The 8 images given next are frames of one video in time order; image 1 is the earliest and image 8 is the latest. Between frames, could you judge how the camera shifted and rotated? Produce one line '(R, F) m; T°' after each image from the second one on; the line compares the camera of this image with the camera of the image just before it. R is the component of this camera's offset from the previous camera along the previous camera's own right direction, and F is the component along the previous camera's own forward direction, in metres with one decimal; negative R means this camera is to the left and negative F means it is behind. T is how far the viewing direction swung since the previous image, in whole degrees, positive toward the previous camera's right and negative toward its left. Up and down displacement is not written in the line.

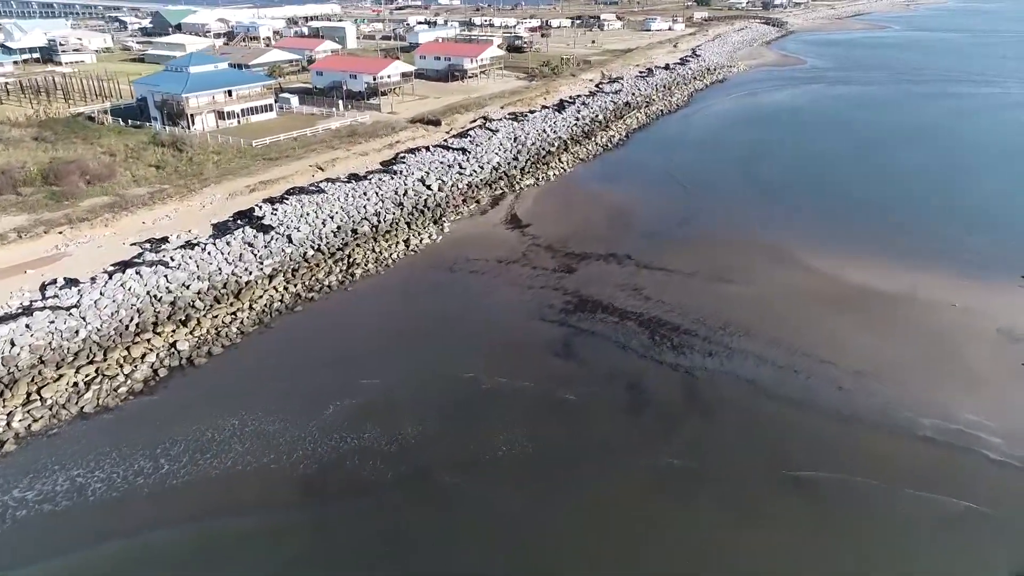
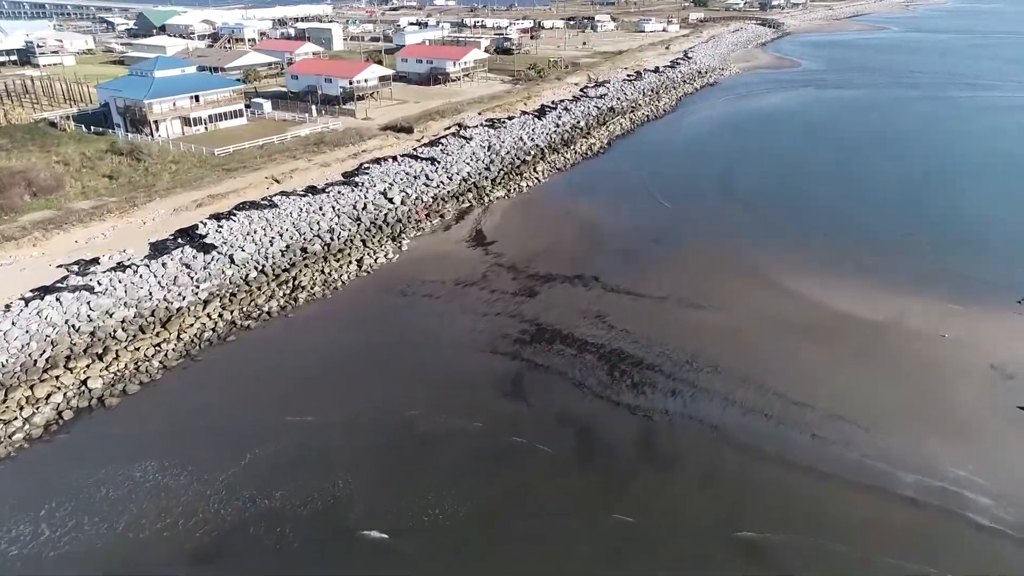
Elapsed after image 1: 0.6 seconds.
(+1.1, +1.5) m; 0°
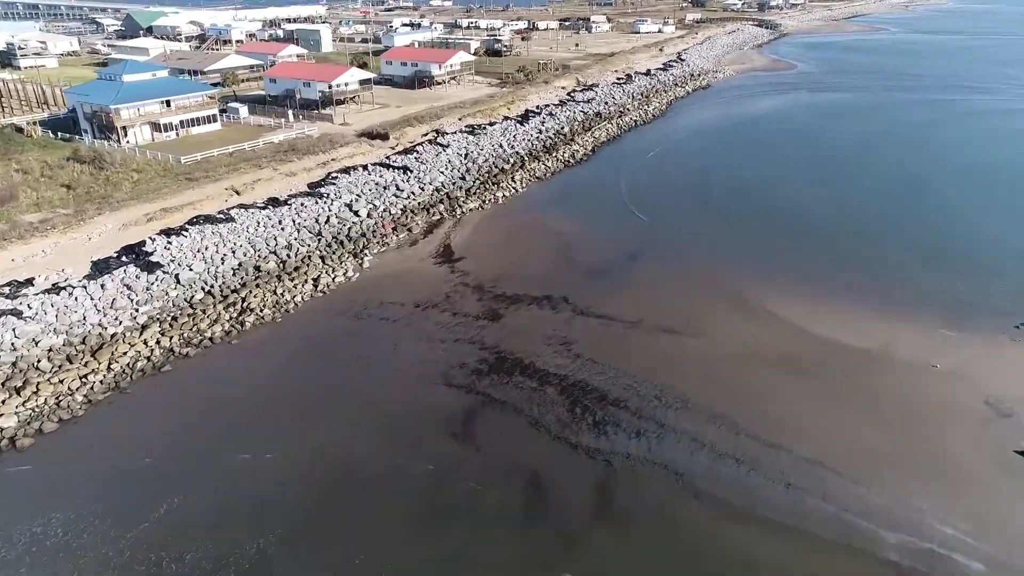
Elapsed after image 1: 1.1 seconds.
(+0.9, +1.3) m; 0°
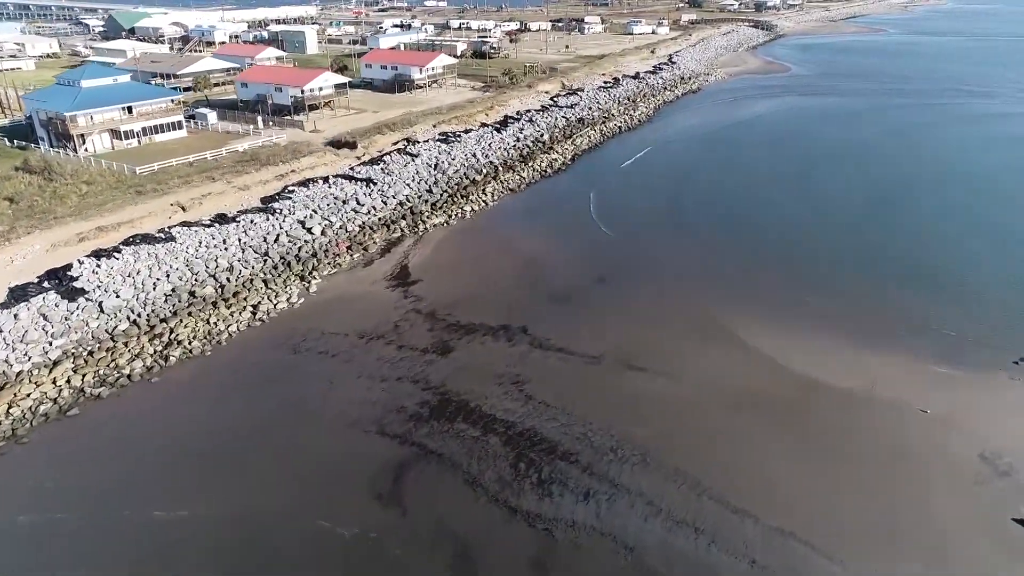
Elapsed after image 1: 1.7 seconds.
(+1.0, +1.6) m; 0°
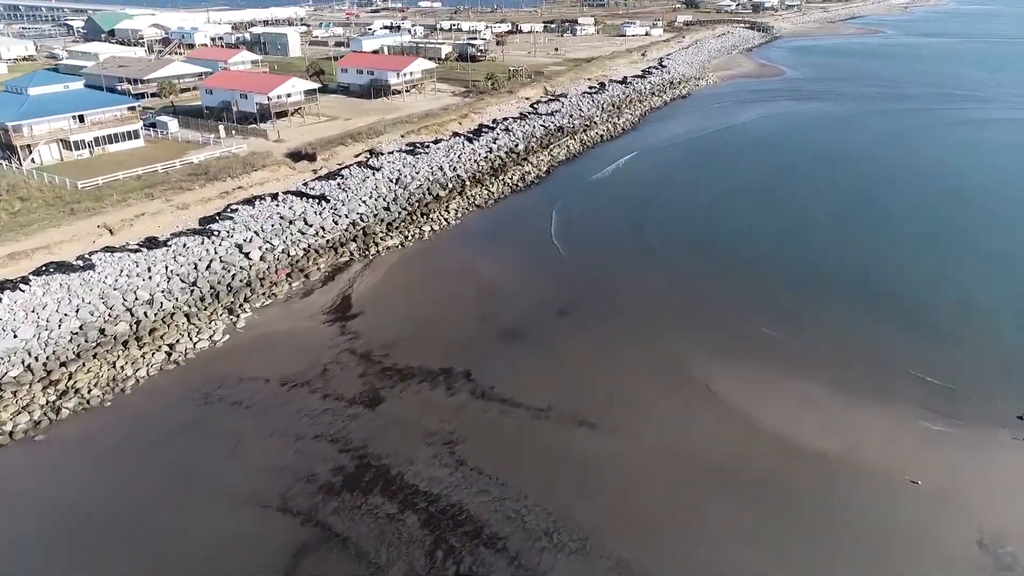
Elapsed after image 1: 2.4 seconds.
(+1.2, +1.9) m; 0°
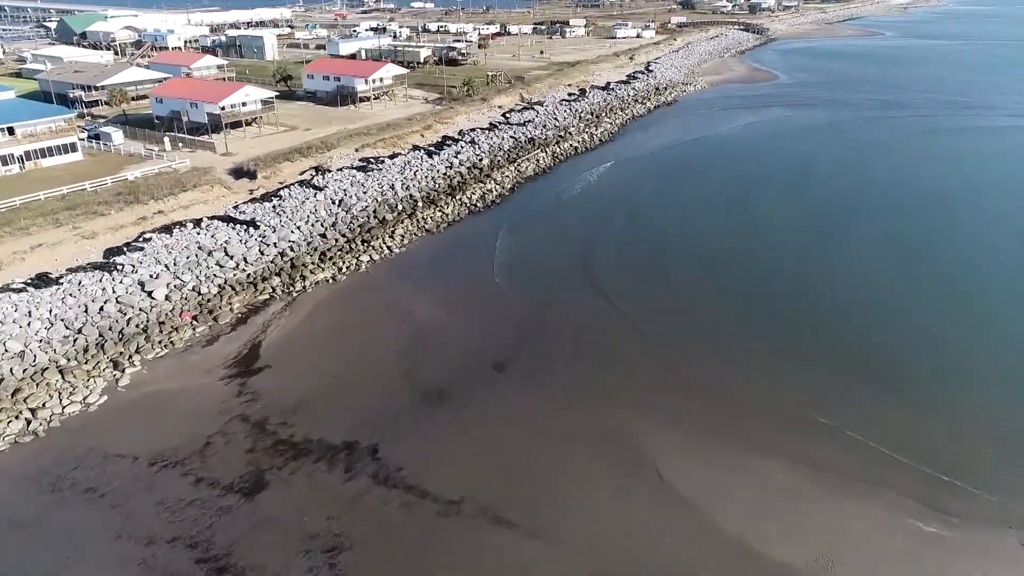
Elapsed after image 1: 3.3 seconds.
(+1.5, +2.5) m; 0°
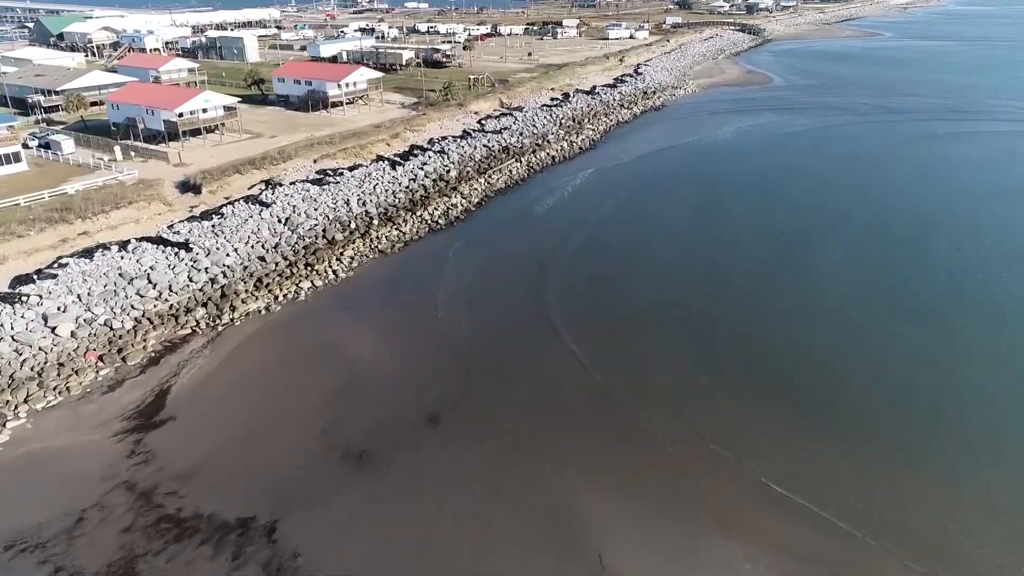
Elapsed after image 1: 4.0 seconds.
(+1.2, +2.0) m; 0°
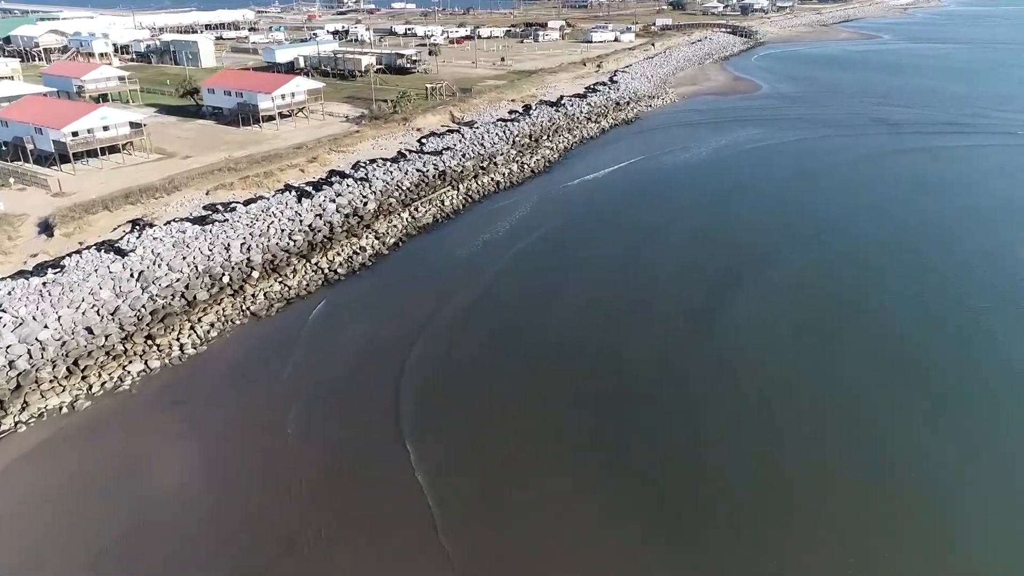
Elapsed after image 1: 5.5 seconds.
(+2.3, +4.3) m; 0°
